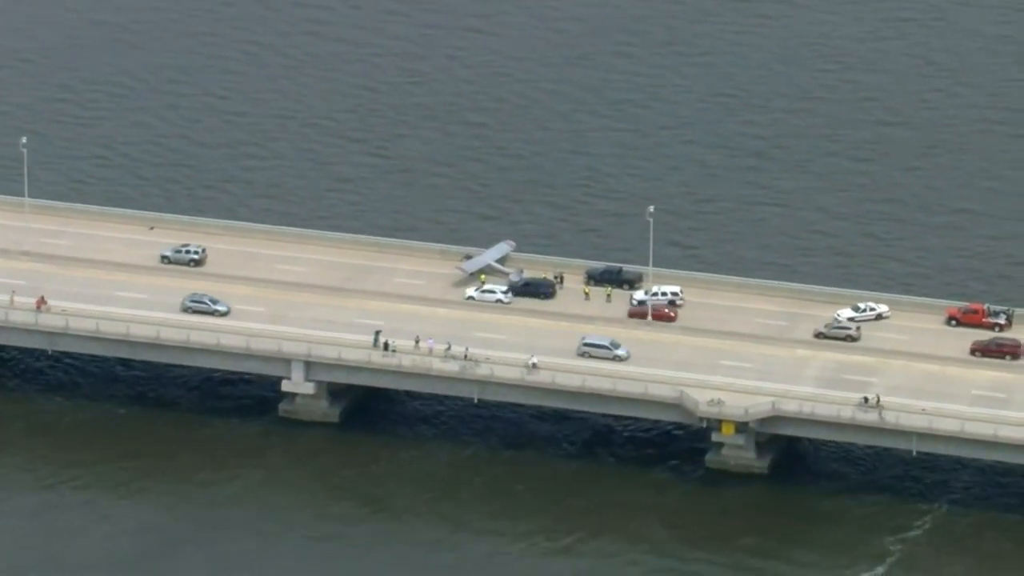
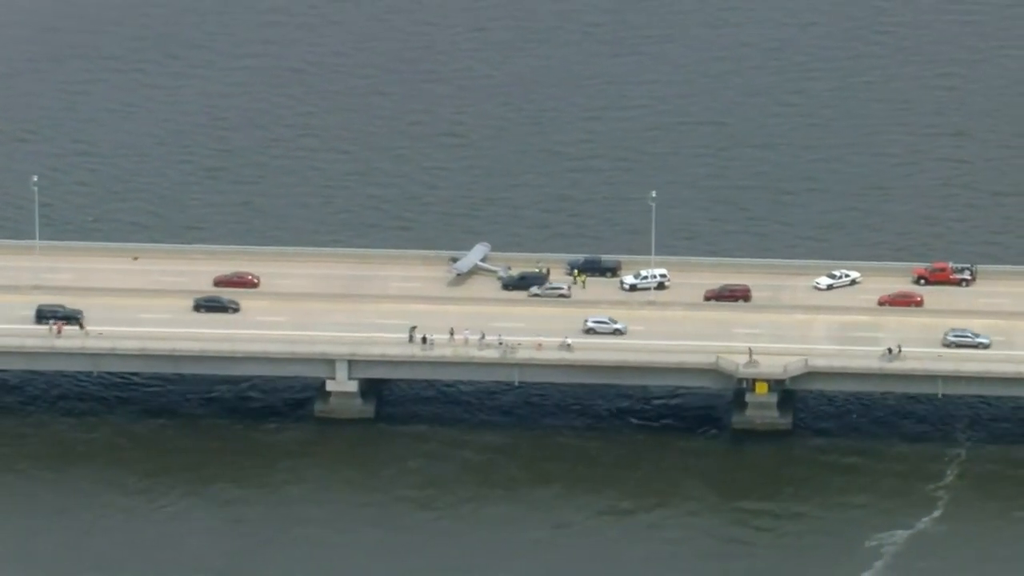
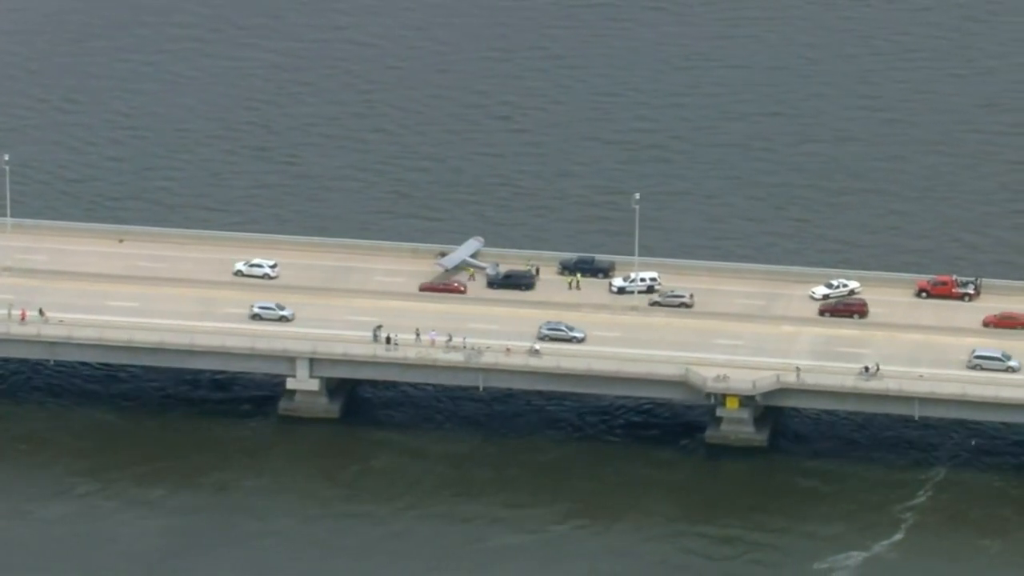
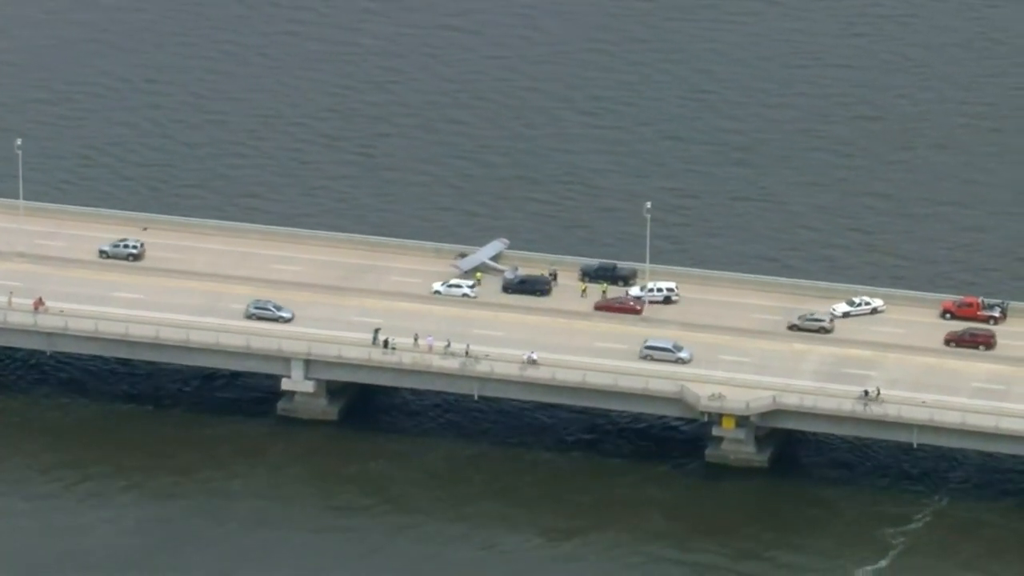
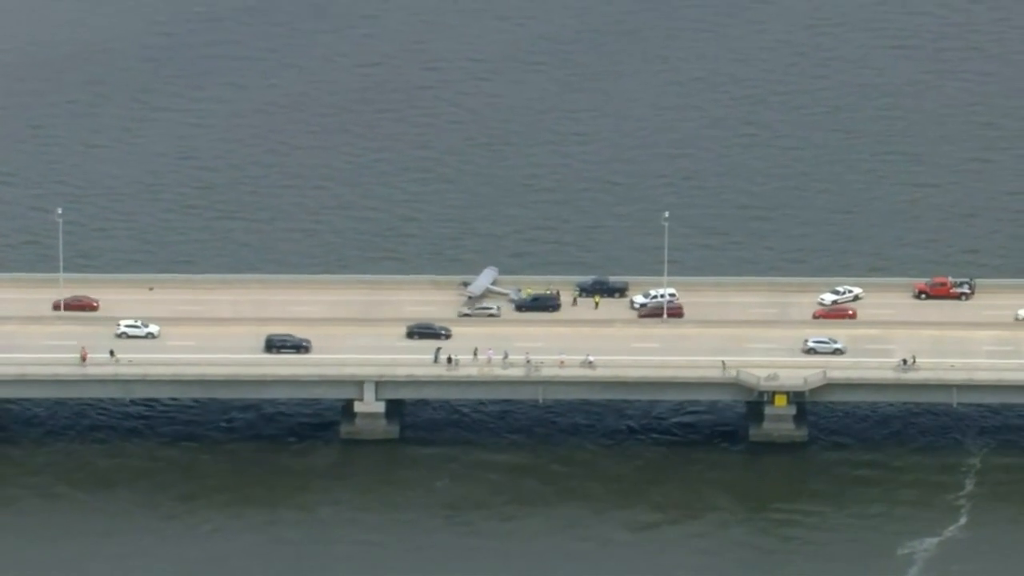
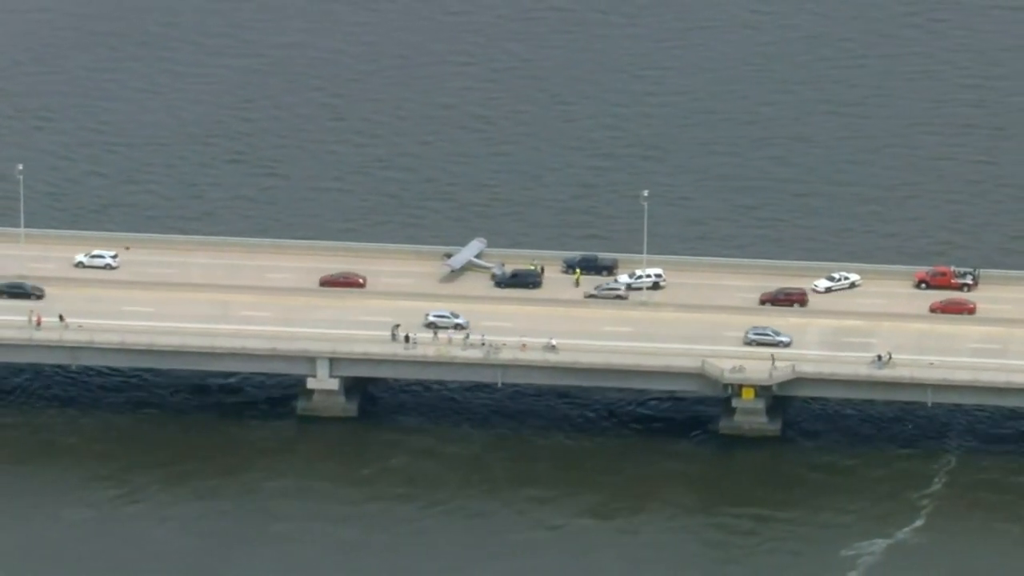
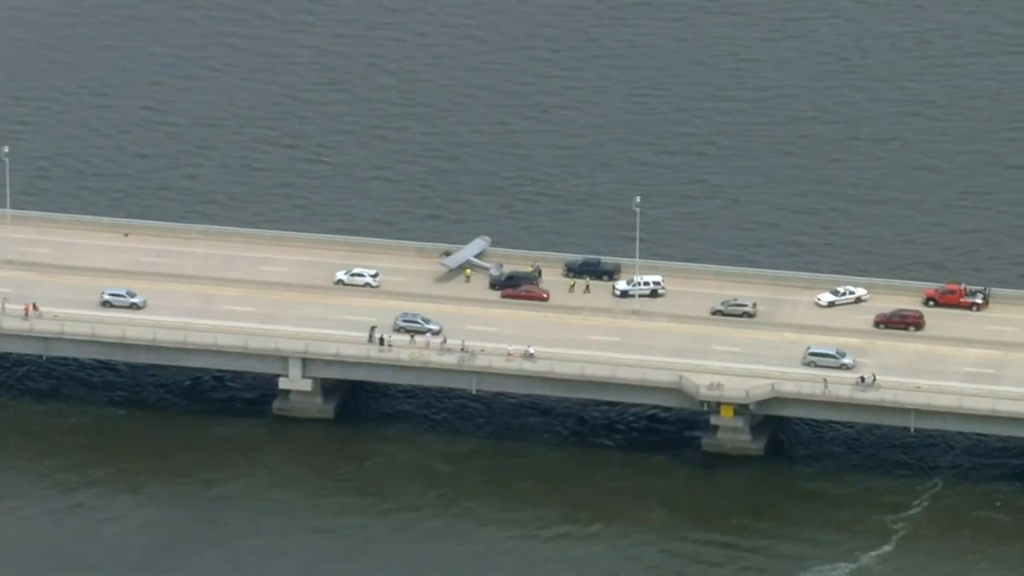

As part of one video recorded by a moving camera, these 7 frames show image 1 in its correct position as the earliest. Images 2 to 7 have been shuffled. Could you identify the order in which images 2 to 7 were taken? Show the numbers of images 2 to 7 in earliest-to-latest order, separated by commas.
4, 7, 3, 6, 2, 5
